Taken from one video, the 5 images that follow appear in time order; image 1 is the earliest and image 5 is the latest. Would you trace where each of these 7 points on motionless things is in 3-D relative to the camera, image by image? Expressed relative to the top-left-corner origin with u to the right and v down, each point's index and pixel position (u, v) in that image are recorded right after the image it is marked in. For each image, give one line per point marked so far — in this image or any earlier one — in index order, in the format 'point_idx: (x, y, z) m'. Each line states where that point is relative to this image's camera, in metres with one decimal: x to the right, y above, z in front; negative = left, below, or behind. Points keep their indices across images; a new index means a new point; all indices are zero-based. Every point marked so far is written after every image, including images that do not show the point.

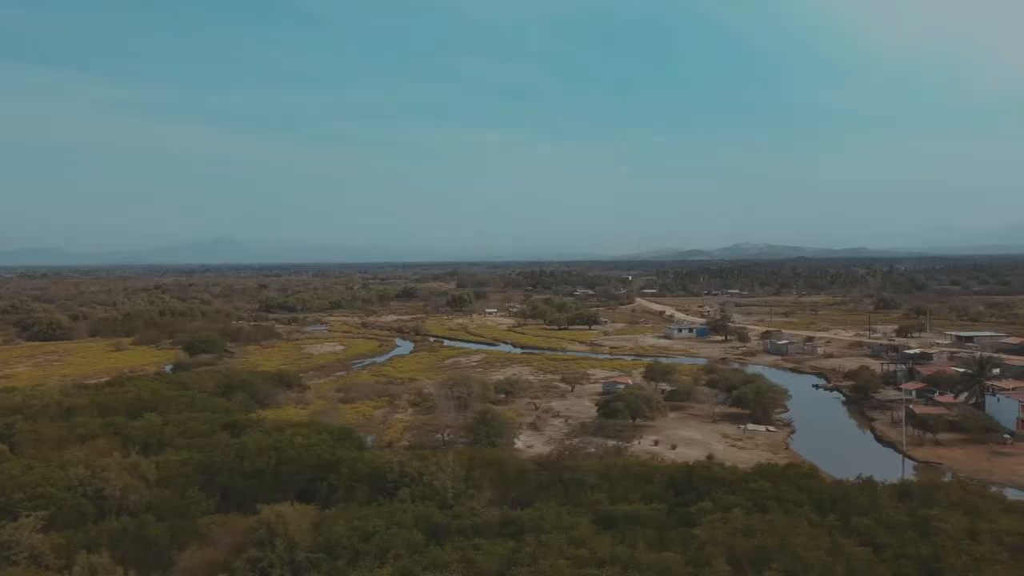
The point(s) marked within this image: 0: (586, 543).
0: (+1.6, -5.9, +16.1) m
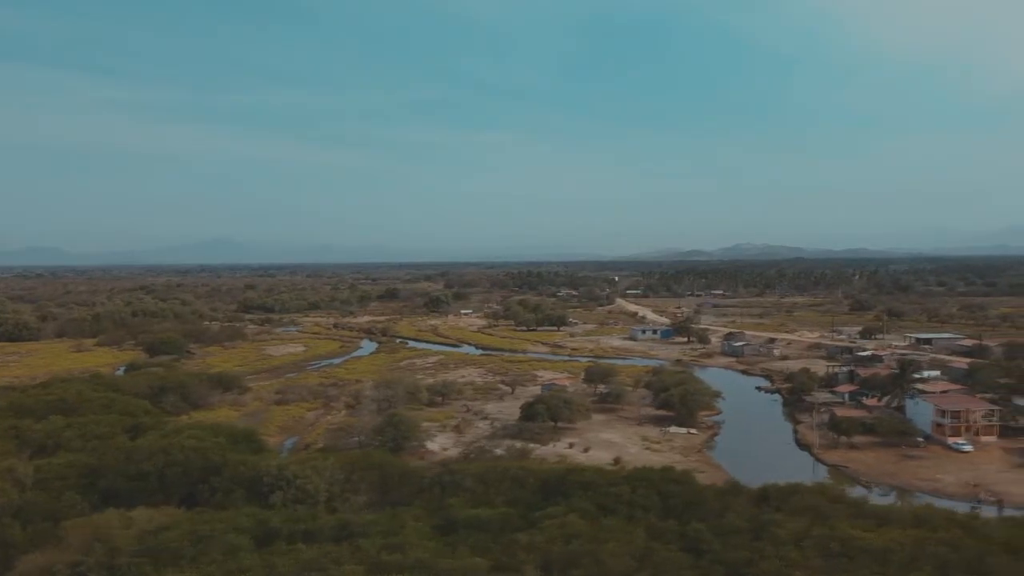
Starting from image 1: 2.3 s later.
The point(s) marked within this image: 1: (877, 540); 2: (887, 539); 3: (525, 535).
0: (-2.6, -6.1, +16.2) m
1: (+8.7, -6.1, +16.7) m
2: (+9.0, -6.1, +16.8) m
3: (+0.3, -6.1, +17.1) m
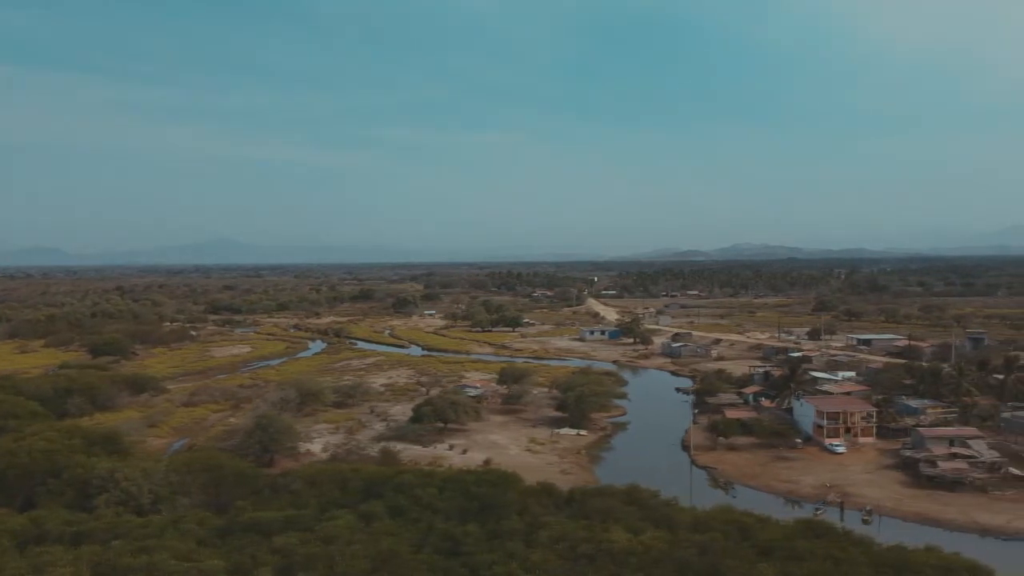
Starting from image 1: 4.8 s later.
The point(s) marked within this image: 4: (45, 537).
0: (-8.5, -6.2, +16.3) m
1: (+2.9, -6.1, +16.8) m
2: (+3.2, -6.2, +16.9) m
3: (-5.6, -6.2, +17.2) m
4: (-11.9, -6.4, +17.7) m
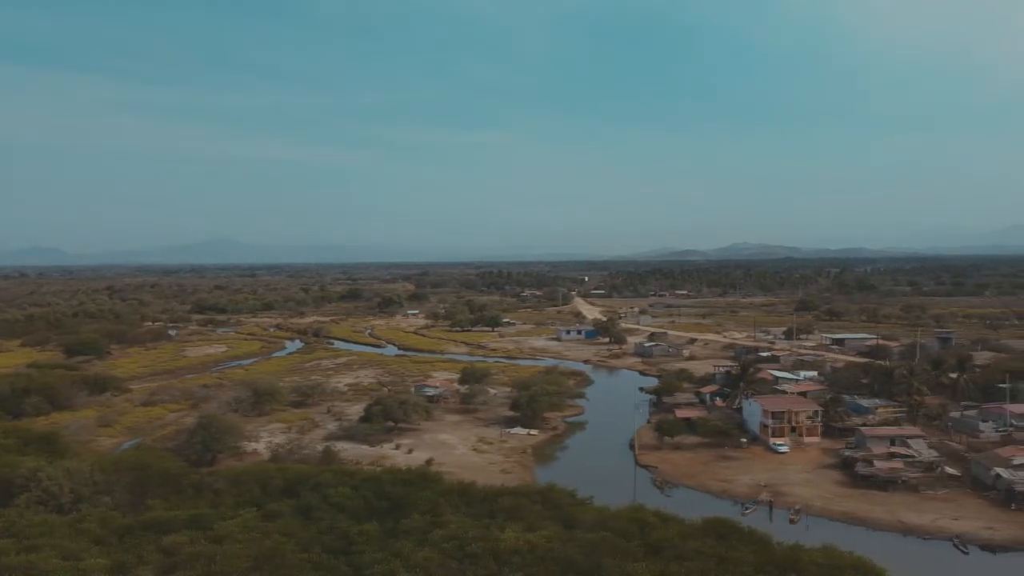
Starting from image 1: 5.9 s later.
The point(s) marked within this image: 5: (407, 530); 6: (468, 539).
0: (-11.1, -6.2, +16.3) m
1: (+0.2, -6.1, +16.8) m
2: (+0.5, -6.2, +16.9) m
3: (-8.2, -6.2, +17.3) m
4: (-14.5, -6.4, +17.8) m
5: (-2.7, -6.3, +18.0) m
6: (-1.0, -6.2, +17.0) m
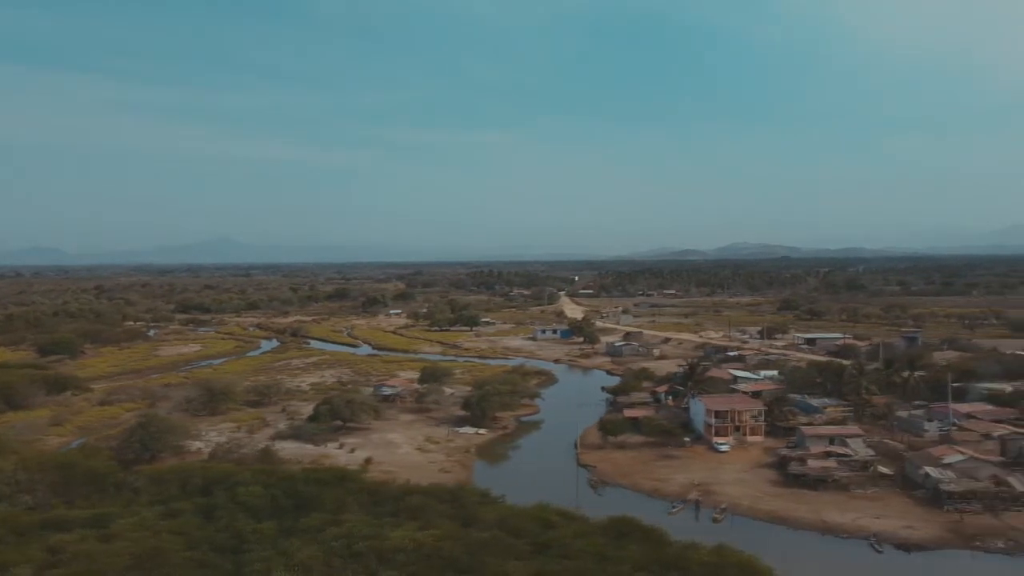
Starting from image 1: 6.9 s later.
0: (-13.9, -6.1, +16.4) m
1: (-2.5, -6.1, +16.8) m
2: (-2.2, -6.1, +17.0) m
3: (-11.0, -6.2, +17.3) m
4: (-17.3, -6.3, +17.8) m
5: (-5.4, -6.3, +18.1) m
6: (-3.7, -6.2, +17.1) m
